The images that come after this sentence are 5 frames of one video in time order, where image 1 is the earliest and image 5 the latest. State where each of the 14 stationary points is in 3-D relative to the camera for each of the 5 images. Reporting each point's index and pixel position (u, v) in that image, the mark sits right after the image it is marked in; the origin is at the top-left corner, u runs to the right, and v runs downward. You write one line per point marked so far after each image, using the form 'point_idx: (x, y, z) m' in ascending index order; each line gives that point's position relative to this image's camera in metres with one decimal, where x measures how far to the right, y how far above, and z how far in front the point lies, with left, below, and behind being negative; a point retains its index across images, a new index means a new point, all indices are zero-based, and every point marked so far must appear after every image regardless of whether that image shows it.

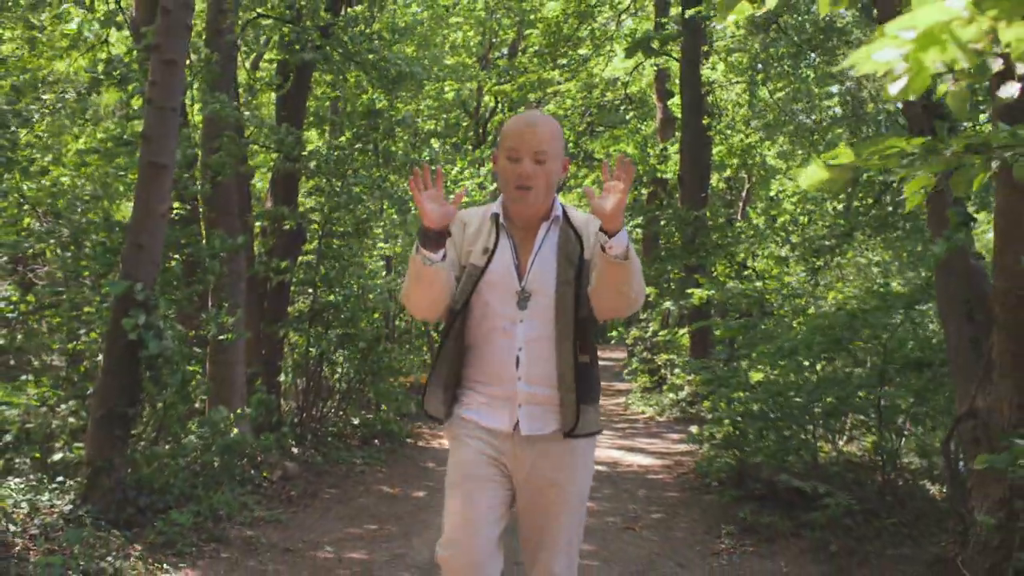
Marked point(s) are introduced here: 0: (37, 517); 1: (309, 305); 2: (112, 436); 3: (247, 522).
0: (-2.9, -1.4, +6.6) m
1: (-2.2, -0.2, +12.0) m
2: (-2.6, -1.0, +7.2) m
3: (-1.9, -1.7, +7.9) m
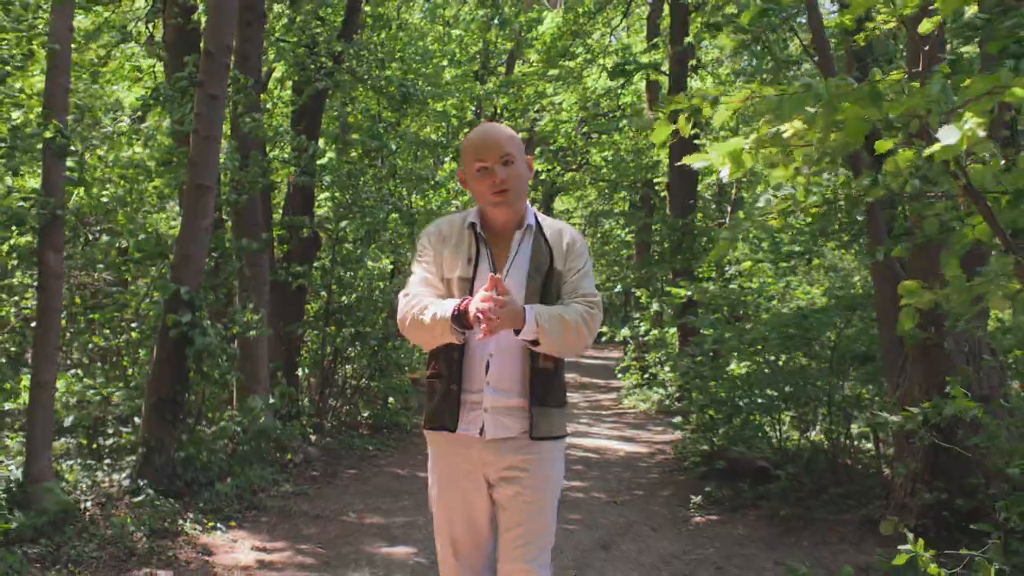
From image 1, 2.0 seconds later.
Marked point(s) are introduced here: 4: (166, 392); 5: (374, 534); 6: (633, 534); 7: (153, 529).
0: (-2.9, -1.4, +7.7) m
1: (-2.2, -0.2, +13.1) m
2: (-2.7, -1.0, +8.3) m
3: (-1.9, -1.7, +9.0) m
4: (-2.6, -0.8, +8.4) m
5: (-1.0, -1.7, +7.8) m
6: (+0.9, -1.7, +7.8) m
7: (-2.2, -1.5, +6.8) m
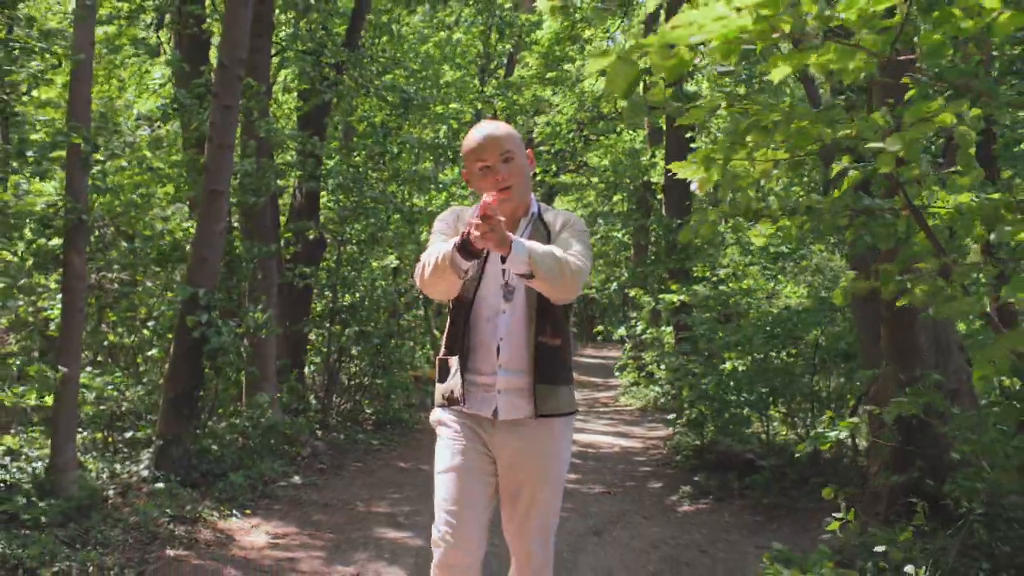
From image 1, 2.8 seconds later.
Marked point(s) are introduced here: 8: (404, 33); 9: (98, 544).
0: (-2.9, -1.4, +8.1) m
1: (-2.3, -0.2, +13.5) m
2: (-2.7, -1.0, +8.8) m
3: (-1.9, -1.7, +9.5) m
4: (-2.7, -0.8, +8.9) m
5: (-1.0, -1.7, +8.2) m
6: (+0.8, -1.8, +8.2) m
7: (-2.2, -1.5, +7.3) m
8: (-1.6, +3.8, +16.4) m
9: (-2.4, -1.5, +6.4) m
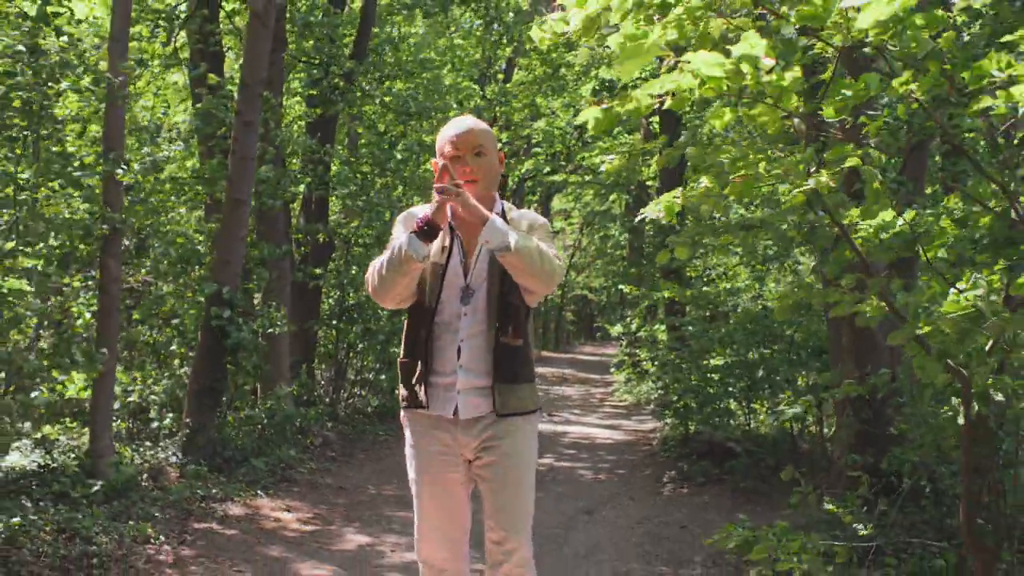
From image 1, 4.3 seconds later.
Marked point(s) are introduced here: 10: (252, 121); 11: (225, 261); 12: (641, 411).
0: (-2.9, -1.4, +8.9) m
1: (-2.3, -0.2, +14.3) m
2: (-2.7, -1.0, +9.5) m
3: (-1.9, -1.7, +10.2) m
4: (-2.7, -0.8, +9.6) m
5: (-1.0, -1.8, +9.0) m
6: (+0.8, -1.8, +9.0) m
7: (-2.2, -1.5, +8.0) m
8: (-1.6, +3.8, +17.2) m
9: (-2.4, -1.5, +7.1) m
10: (-2.3, +1.4, +9.5) m
11: (-2.5, +0.2, +9.6) m
12: (+2.0, -1.9, +16.9) m
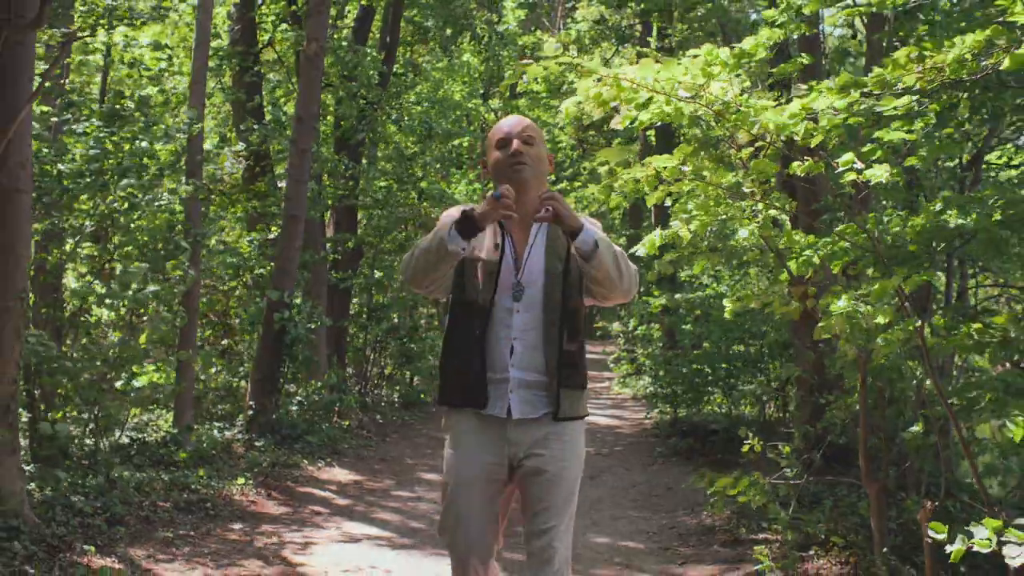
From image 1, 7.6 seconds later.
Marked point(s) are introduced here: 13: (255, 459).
0: (-2.8, -1.5, +10.6) m
1: (-2.2, -0.2, +16.0) m
2: (-2.6, -1.0, +11.2) m
3: (-1.8, -1.8, +11.9) m
4: (-2.5, -0.8, +11.3) m
5: (-0.9, -1.8, +10.7) m
6: (+1.0, -1.8, +10.7) m
7: (-2.1, -1.5, +9.7) m
8: (-1.5, +3.8, +18.9) m
9: (-2.3, -1.5, +8.8) m
10: (-2.1, +1.4, +11.2) m
11: (-2.4, +0.2, +11.3) m
12: (+2.1, -1.9, +18.6) m
13: (-2.2, -1.5, +9.5) m
